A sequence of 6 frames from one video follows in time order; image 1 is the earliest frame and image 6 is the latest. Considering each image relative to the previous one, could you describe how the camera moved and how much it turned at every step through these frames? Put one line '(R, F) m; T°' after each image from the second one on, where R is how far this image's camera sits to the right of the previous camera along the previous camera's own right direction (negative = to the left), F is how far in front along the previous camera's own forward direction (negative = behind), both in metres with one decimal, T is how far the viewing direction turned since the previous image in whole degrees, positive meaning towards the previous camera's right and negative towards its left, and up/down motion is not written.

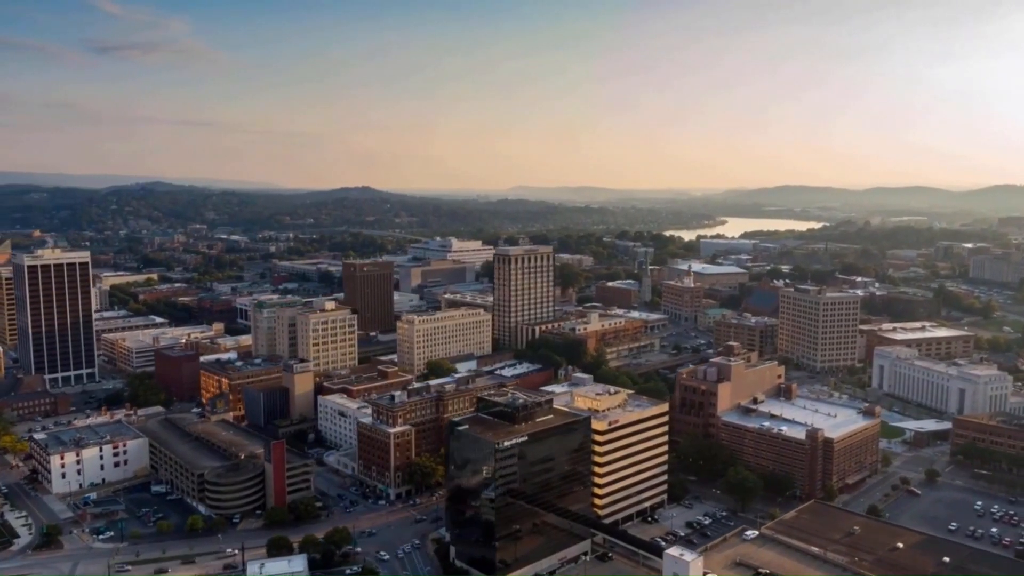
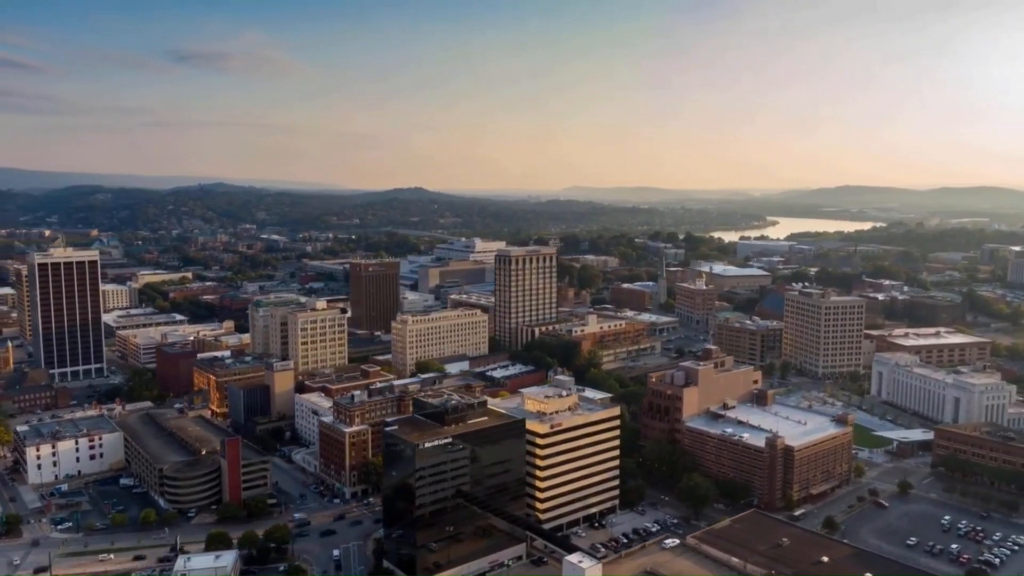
(+4.3, +0.3) m; -4°
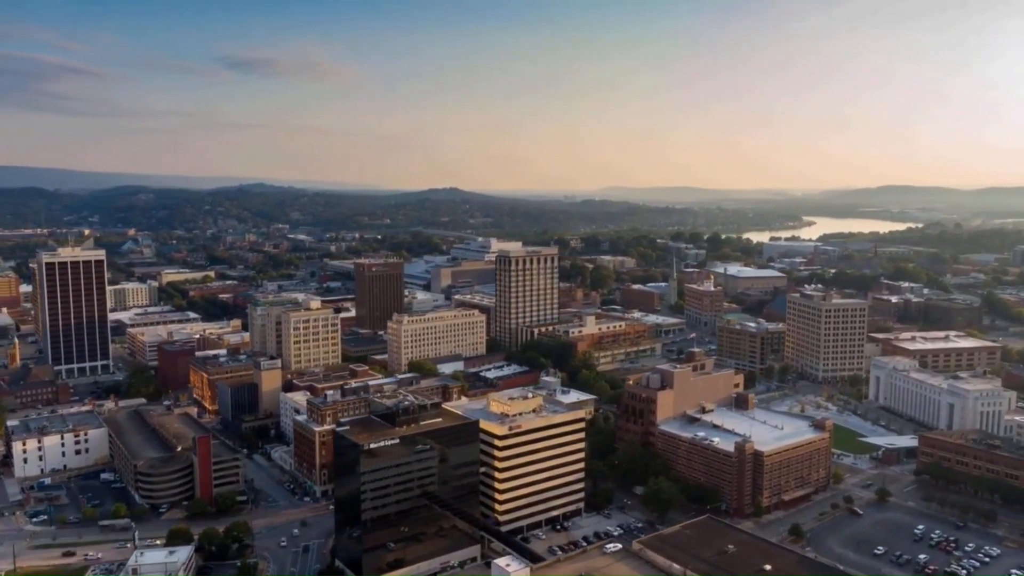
(+3.0, +0.2) m; -3°
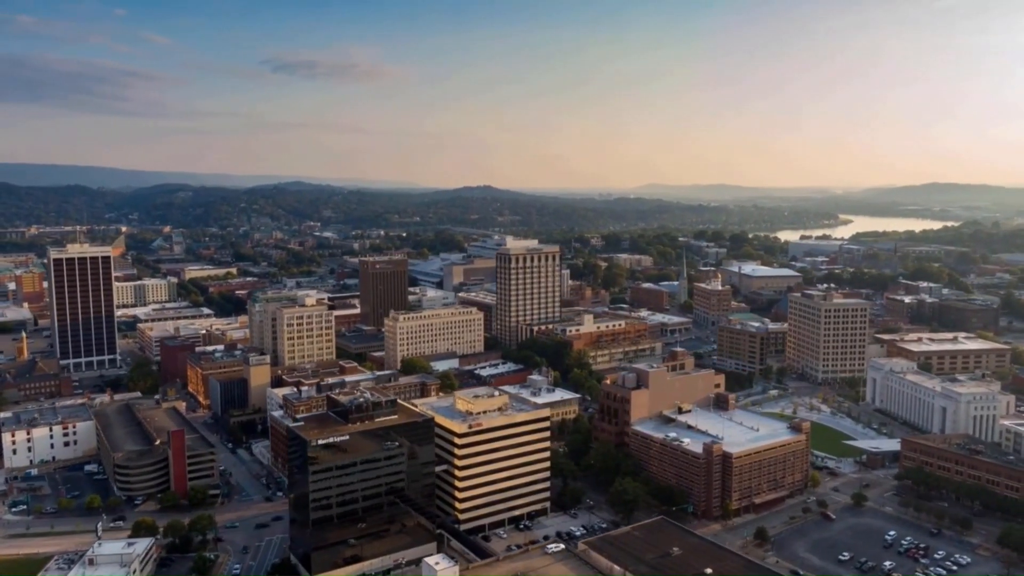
(+2.9, +0.2) m; -3°
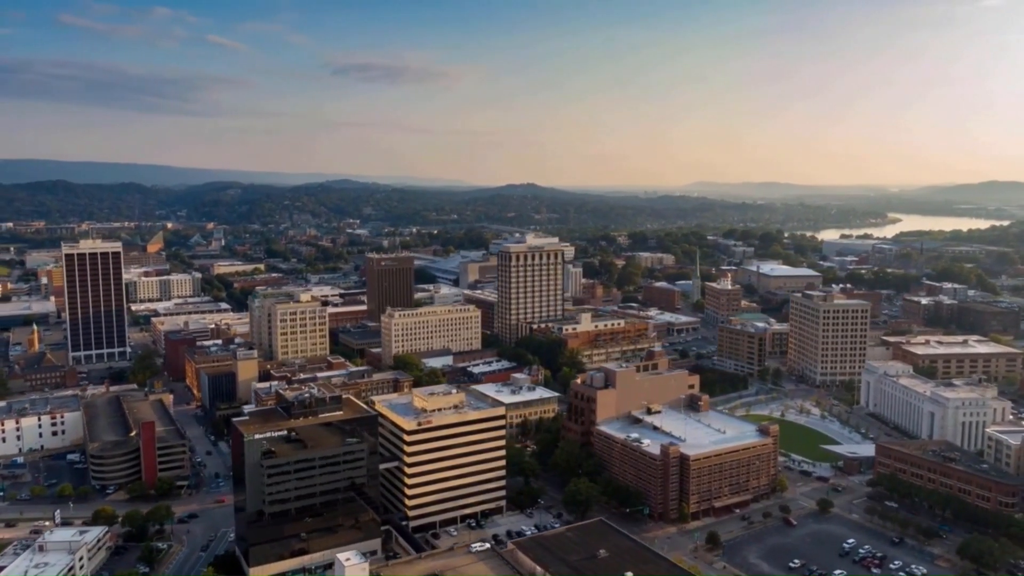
(+3.7, +0.2) m; -3°
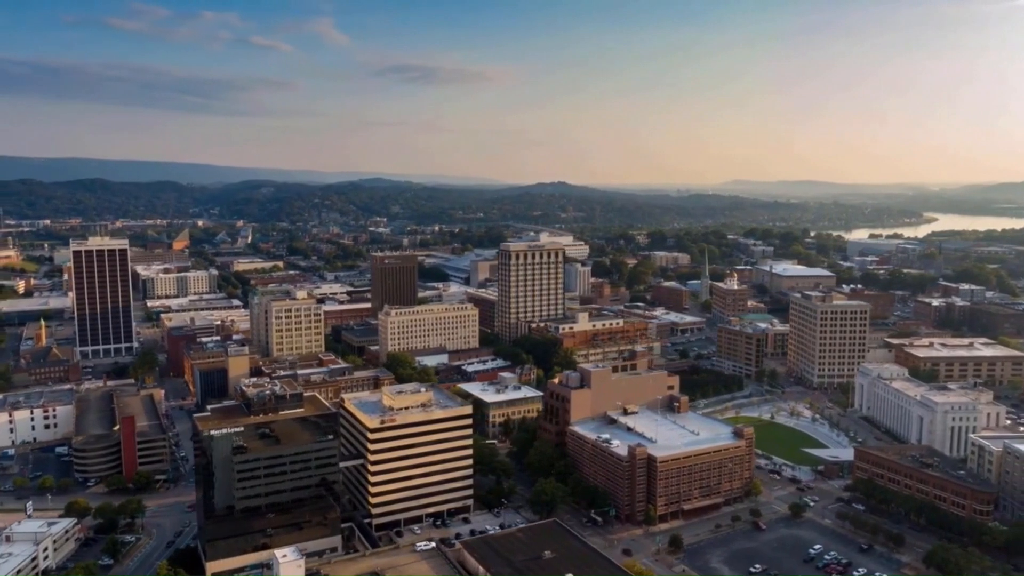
(+2.6, +0.2) m; -2°
